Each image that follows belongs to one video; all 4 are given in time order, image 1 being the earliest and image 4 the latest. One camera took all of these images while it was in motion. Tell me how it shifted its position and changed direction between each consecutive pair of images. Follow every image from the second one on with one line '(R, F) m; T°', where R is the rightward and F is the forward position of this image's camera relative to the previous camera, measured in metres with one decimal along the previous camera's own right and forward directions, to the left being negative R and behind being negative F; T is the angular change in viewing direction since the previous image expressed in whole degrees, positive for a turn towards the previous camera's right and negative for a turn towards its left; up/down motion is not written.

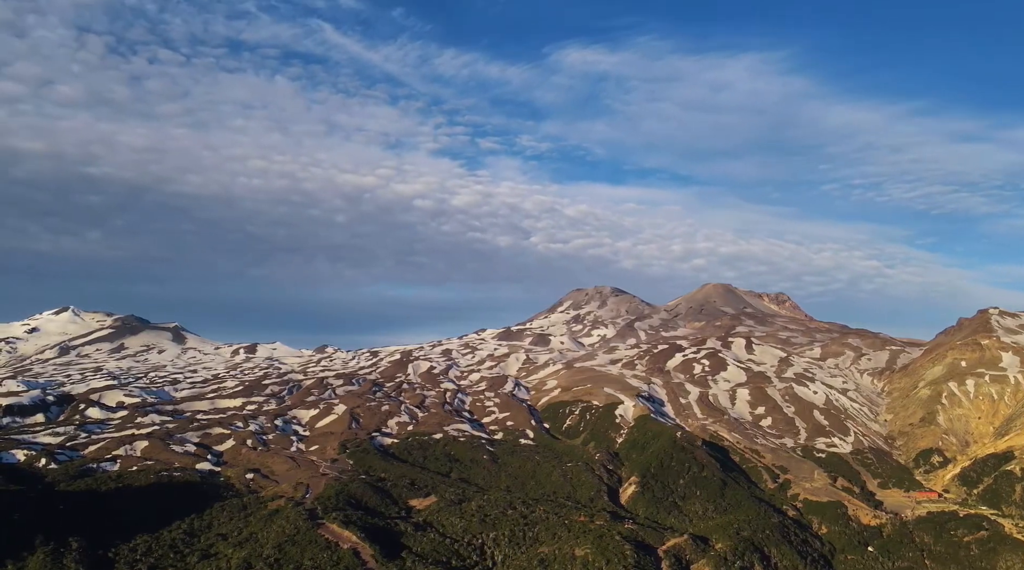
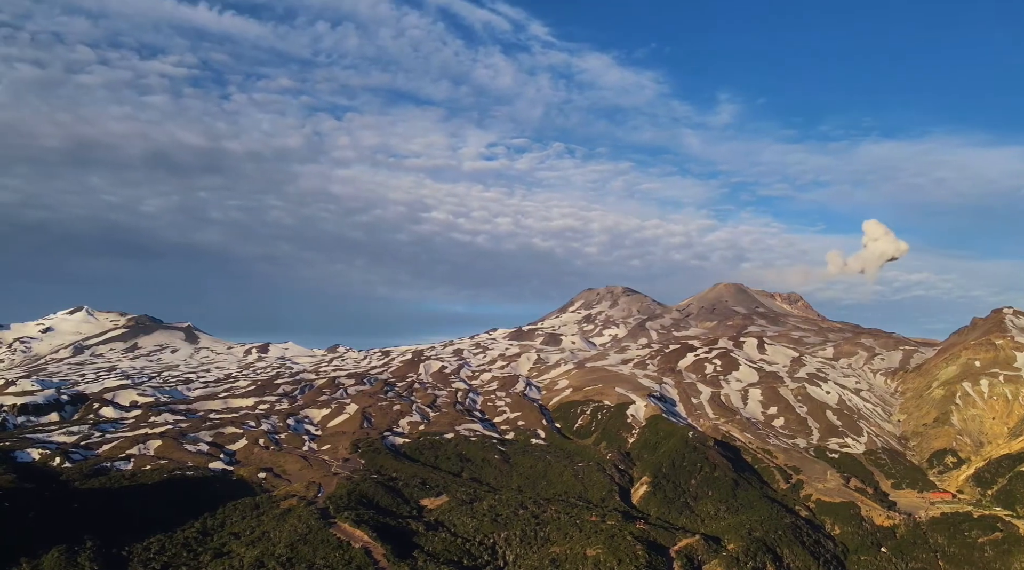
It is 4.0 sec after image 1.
(0.0, 0.0) m; -1°
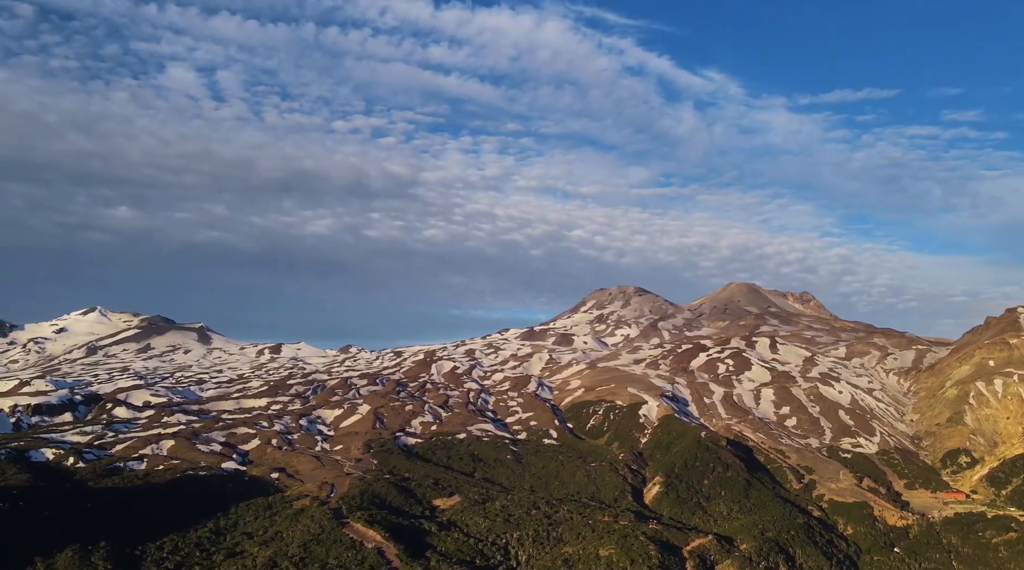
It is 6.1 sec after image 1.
(-0.6, -0.1) m; -1°
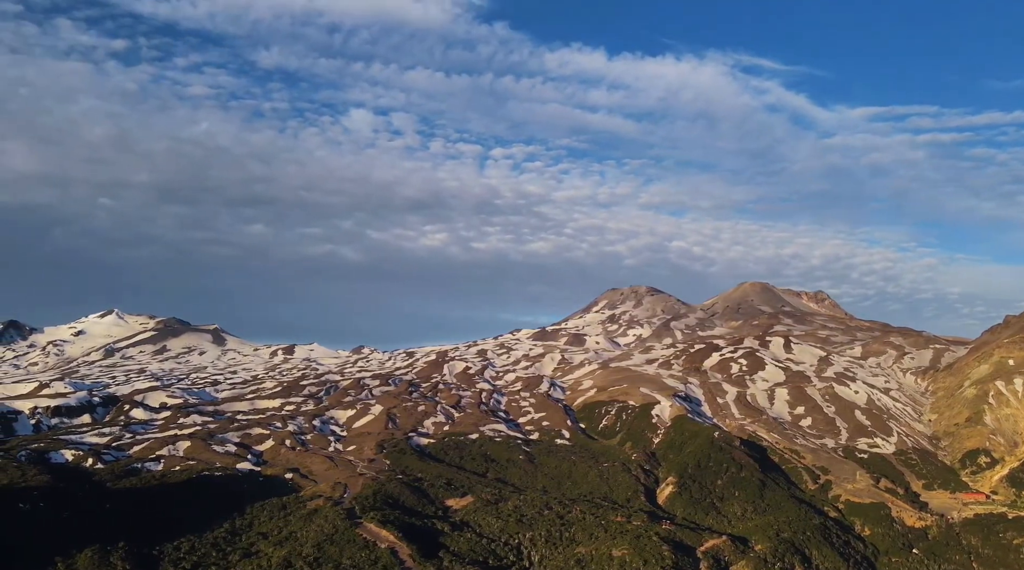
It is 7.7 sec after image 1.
(+1.5, 0.0) m; -1°
